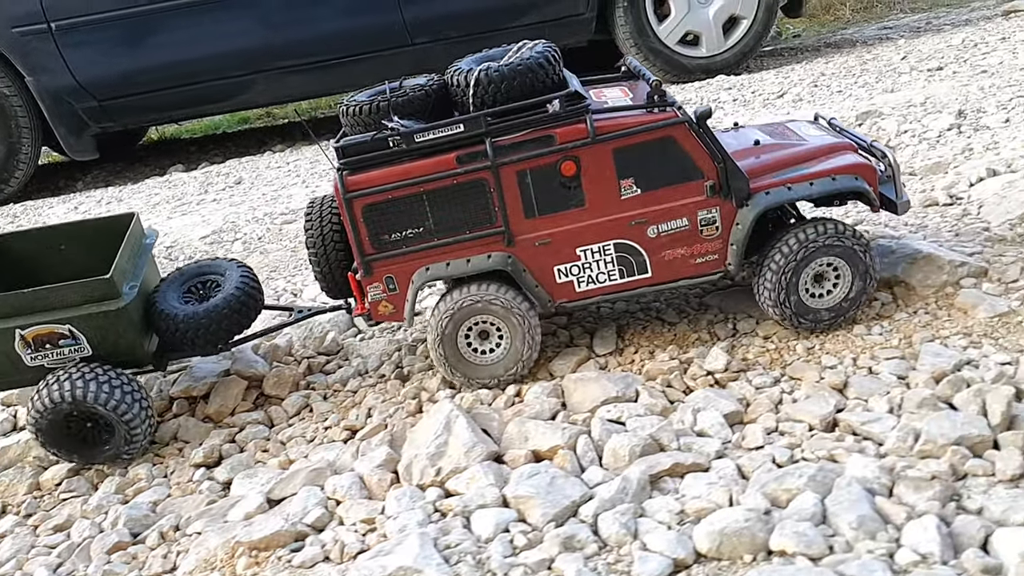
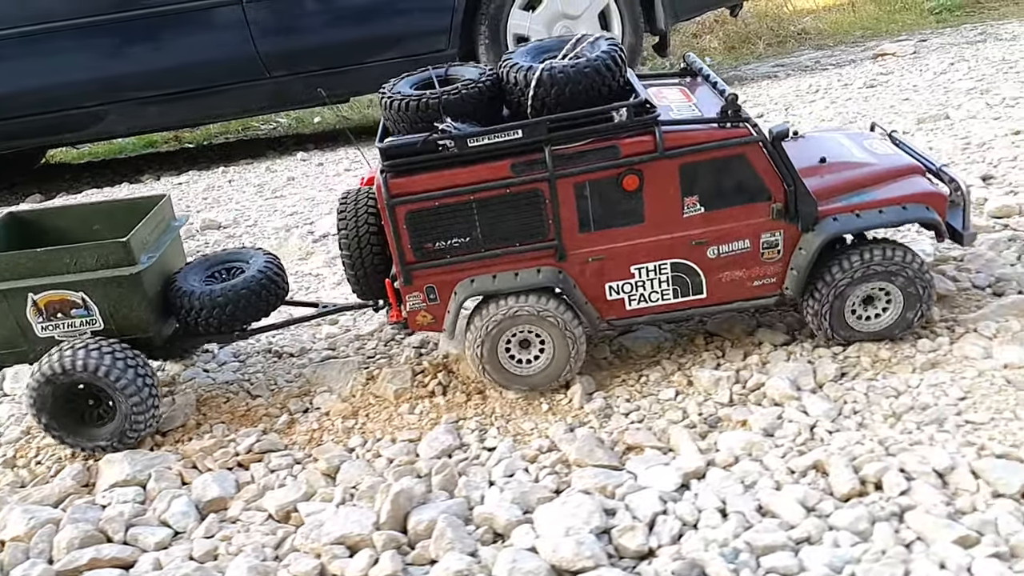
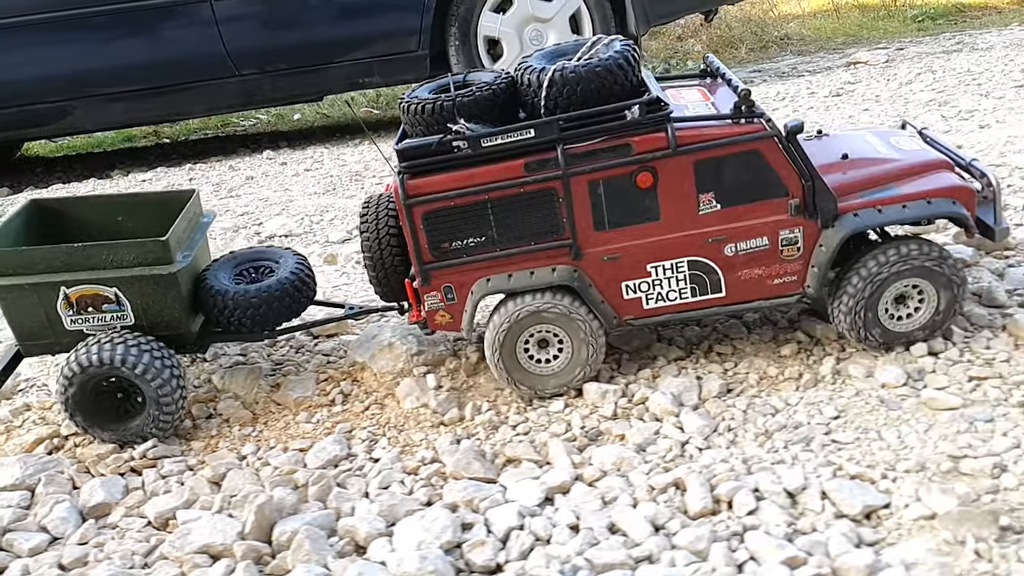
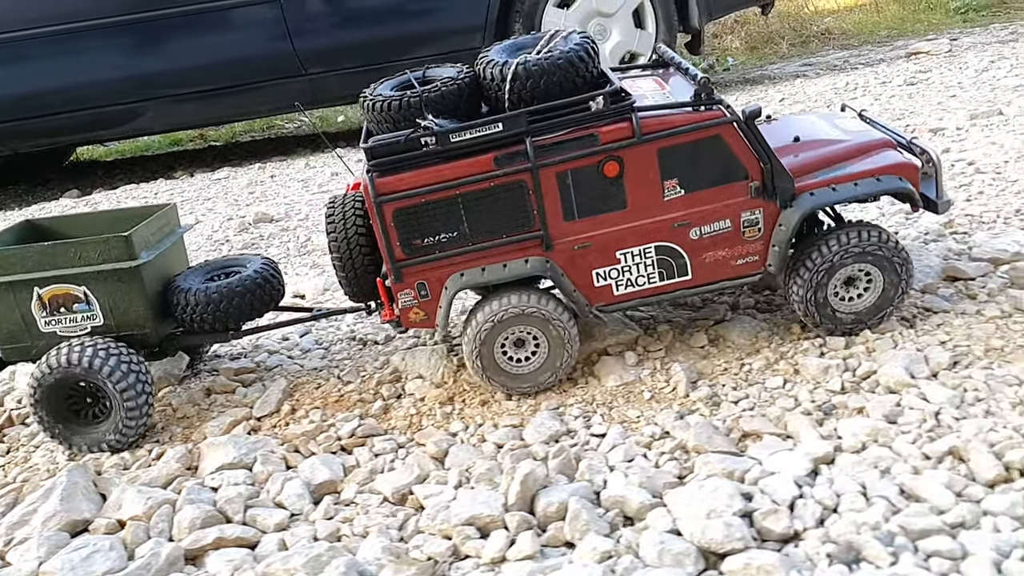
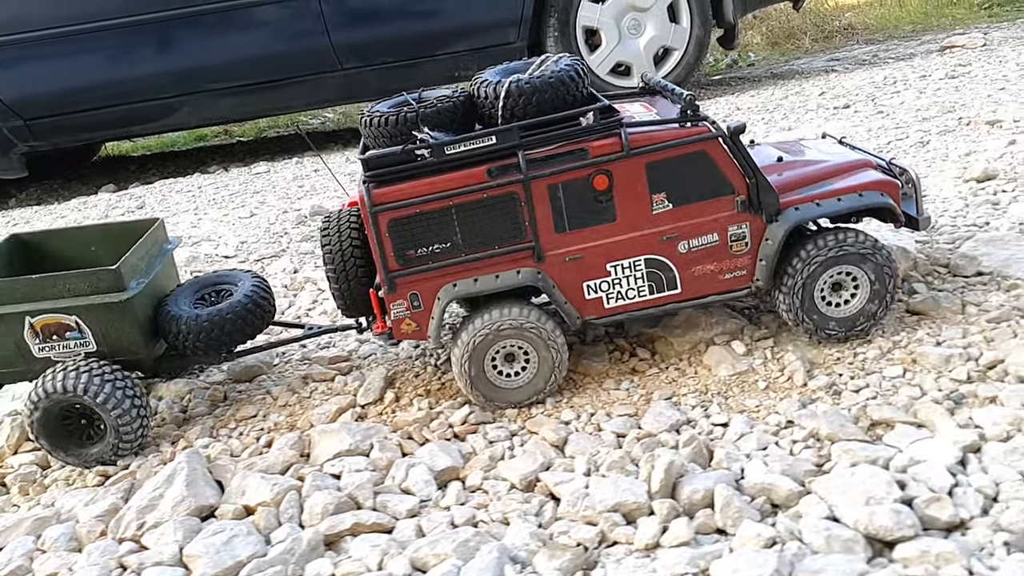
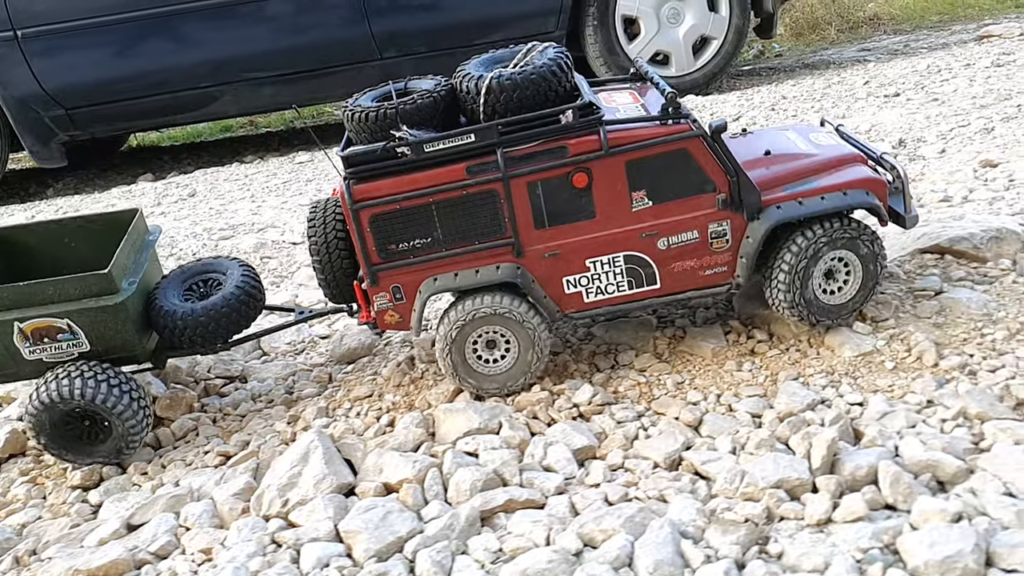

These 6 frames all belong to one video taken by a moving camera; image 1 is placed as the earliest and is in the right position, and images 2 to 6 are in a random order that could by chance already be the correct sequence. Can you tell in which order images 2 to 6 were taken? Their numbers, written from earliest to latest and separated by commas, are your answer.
6, 5, 4, 2, 3
